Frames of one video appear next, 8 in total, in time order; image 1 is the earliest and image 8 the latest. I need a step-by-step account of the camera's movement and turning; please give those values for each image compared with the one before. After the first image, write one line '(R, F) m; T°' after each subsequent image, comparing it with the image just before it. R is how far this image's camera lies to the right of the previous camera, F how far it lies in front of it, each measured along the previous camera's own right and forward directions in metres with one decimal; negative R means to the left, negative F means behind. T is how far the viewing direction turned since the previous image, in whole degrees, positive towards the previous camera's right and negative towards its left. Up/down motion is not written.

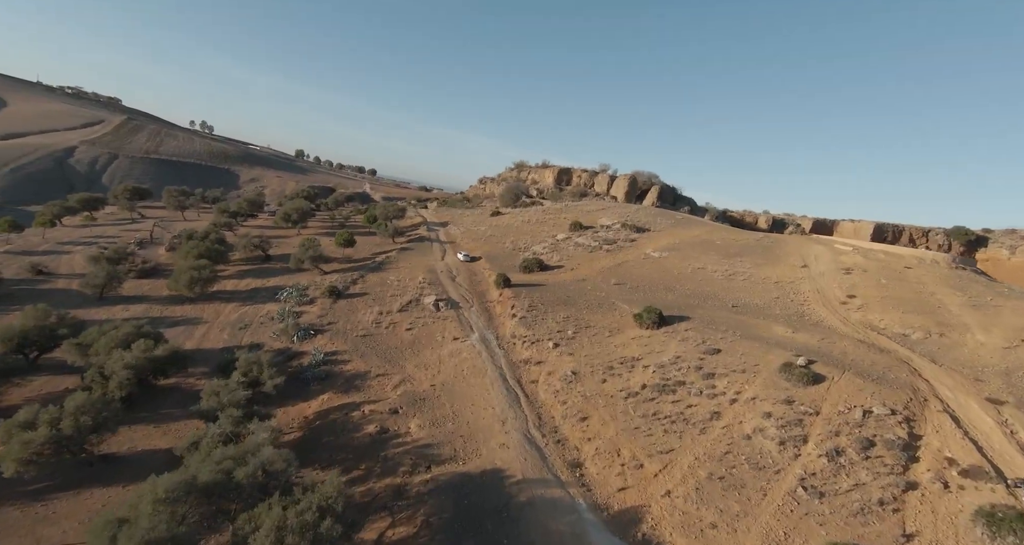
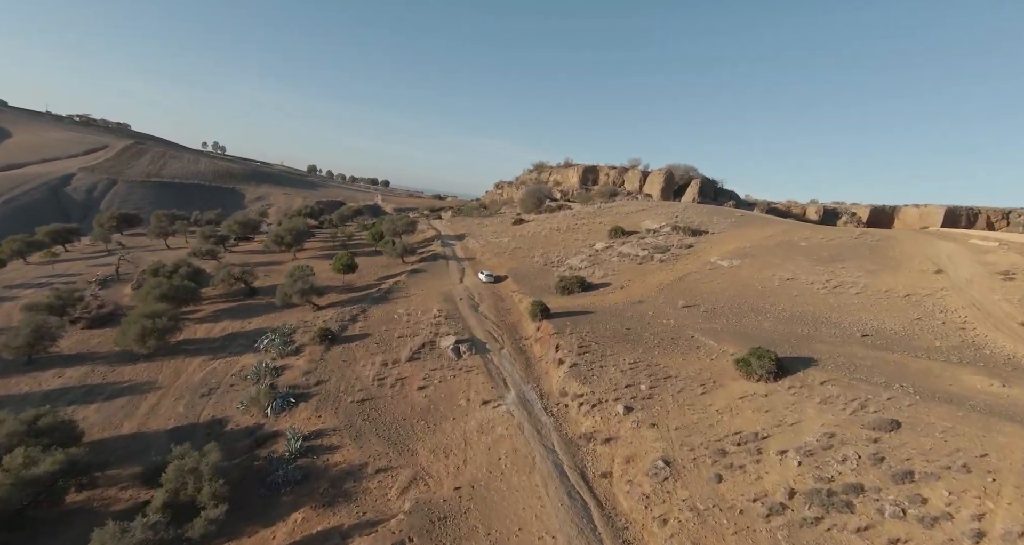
(-0.9, +7.1) m; -2°
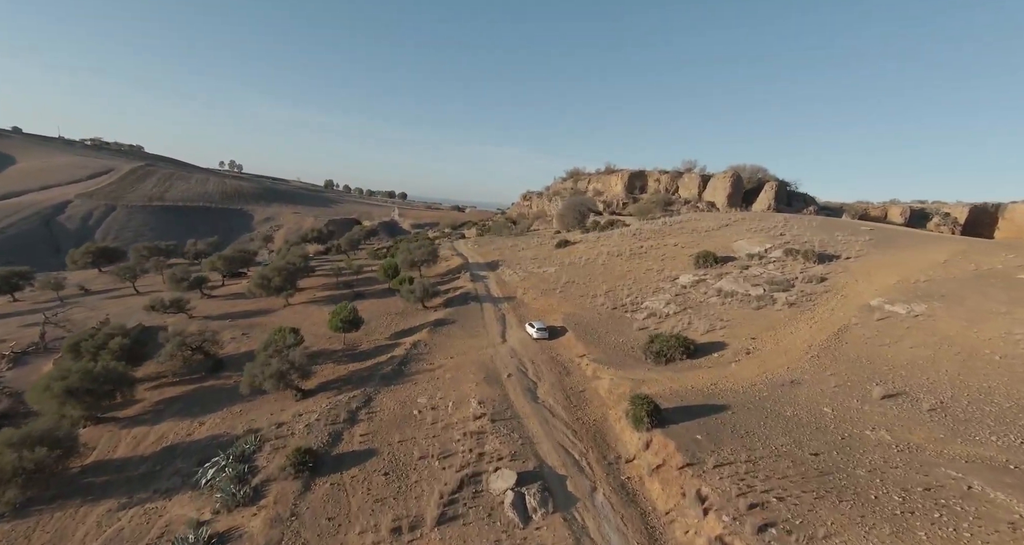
(-1.9, +9.7) m; -2°
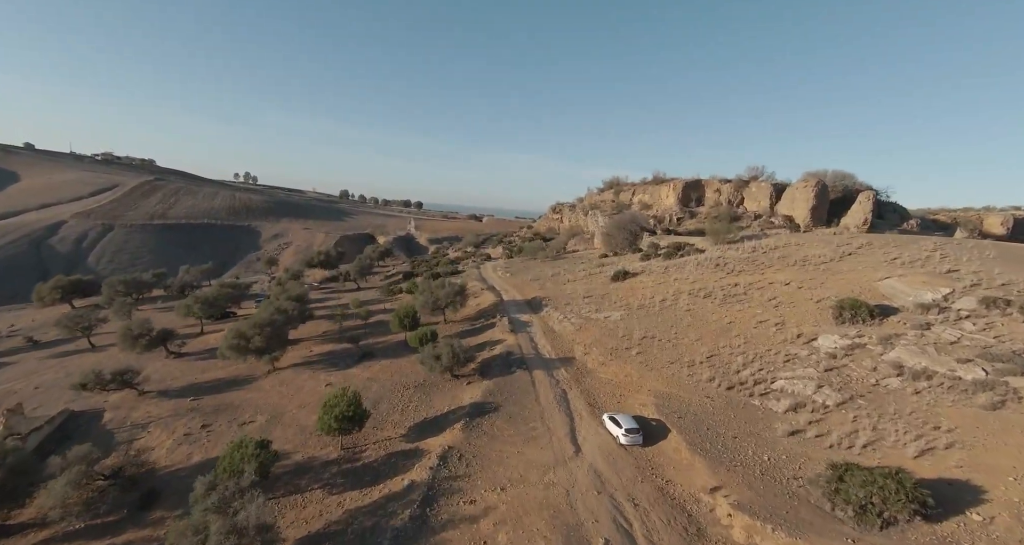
(-1.9, +8.6) m; -2°
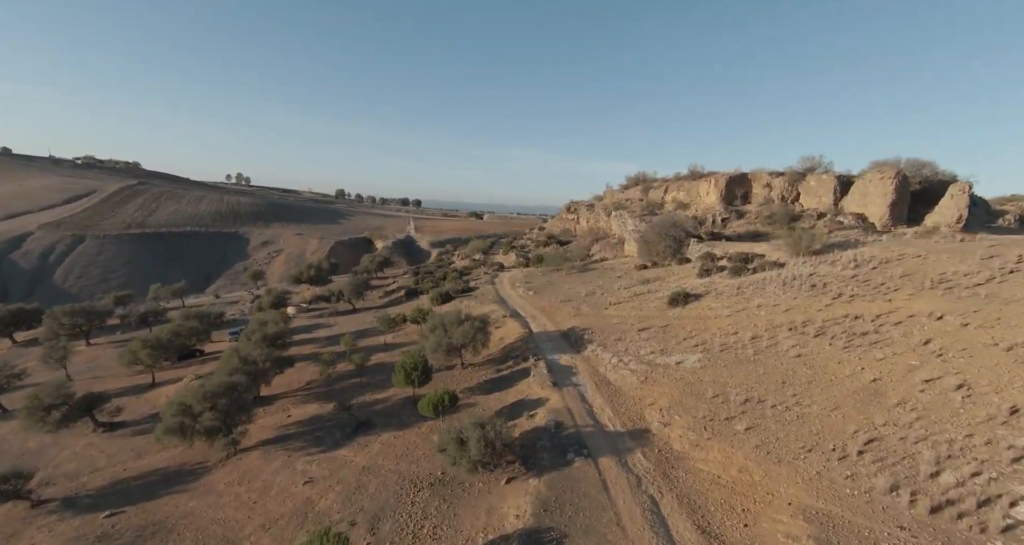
(-1.6, +7.3) m; 0°
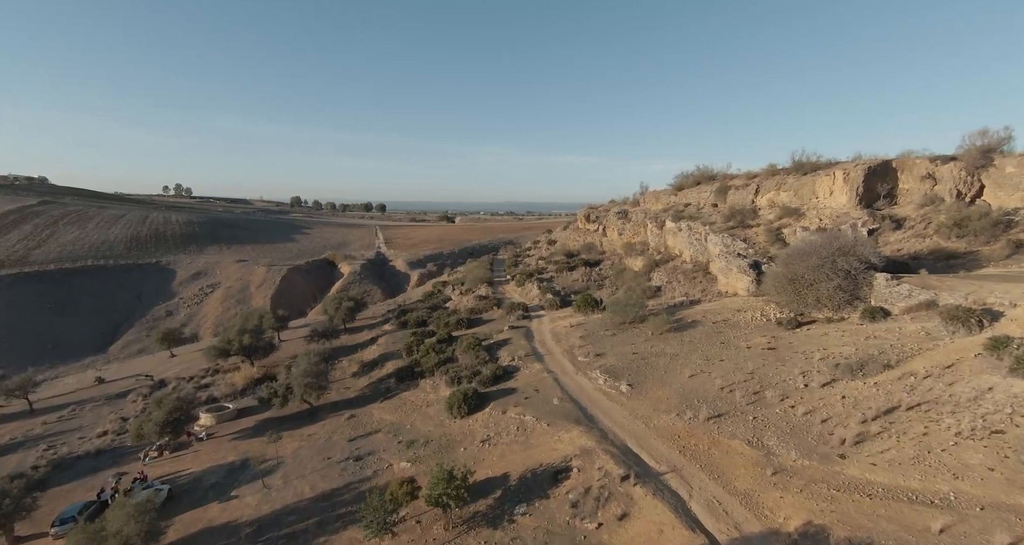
(-4.2, +16.9) m; +3°
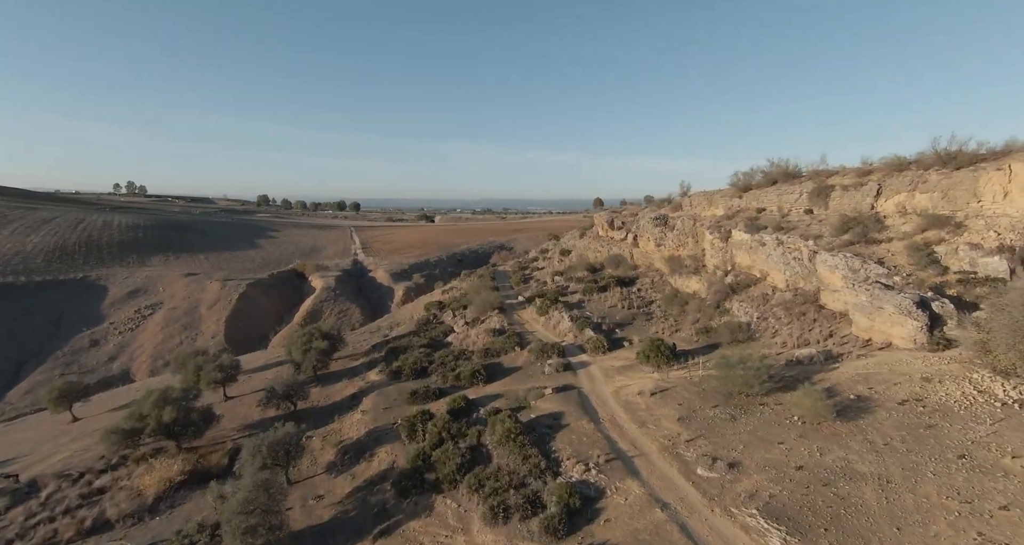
(-3.1, +10.8) m; +3°
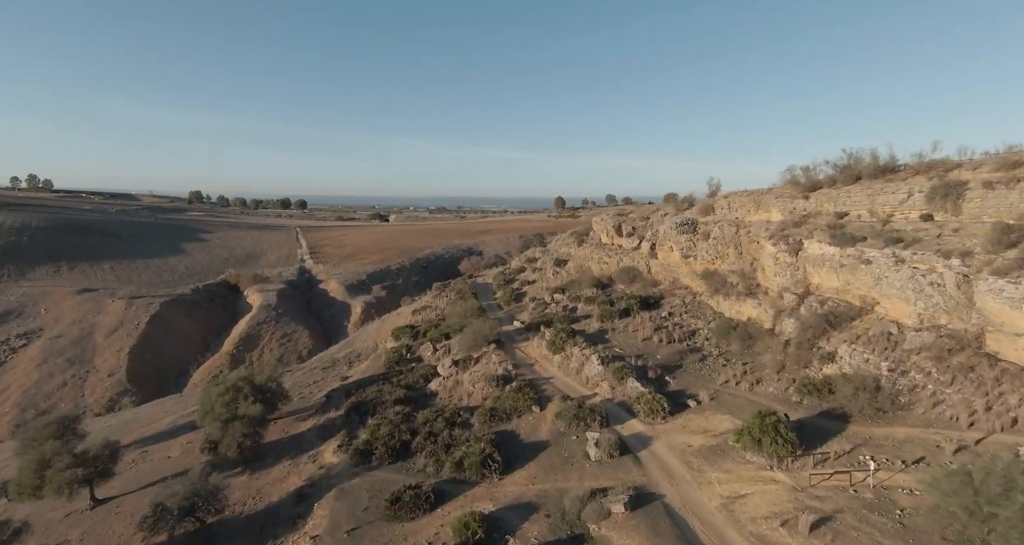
(-2.7, +9.8) m; +5°
